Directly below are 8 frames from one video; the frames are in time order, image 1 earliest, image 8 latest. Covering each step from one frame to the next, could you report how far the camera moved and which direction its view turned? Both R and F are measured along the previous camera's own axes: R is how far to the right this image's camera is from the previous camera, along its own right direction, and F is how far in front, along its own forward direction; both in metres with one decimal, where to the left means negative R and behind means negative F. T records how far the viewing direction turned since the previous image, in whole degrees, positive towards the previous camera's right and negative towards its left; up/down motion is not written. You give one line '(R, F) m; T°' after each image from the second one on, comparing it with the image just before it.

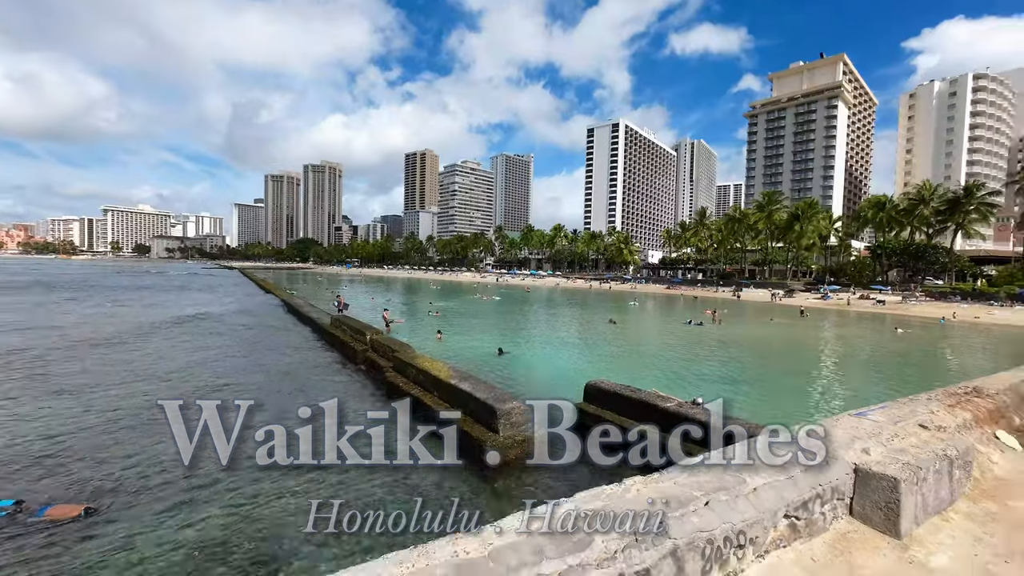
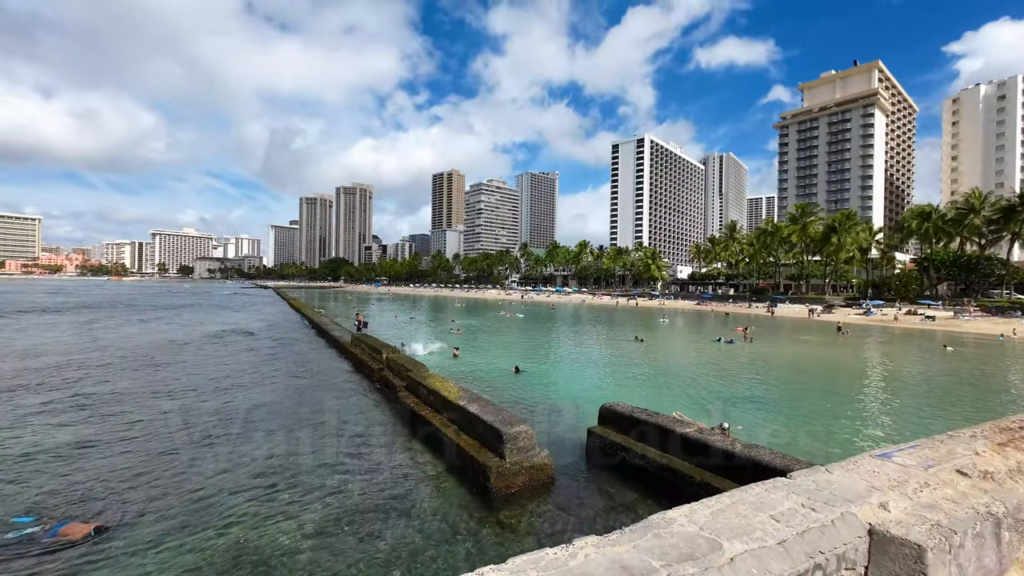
(+0.3, +0.2) m; -4°
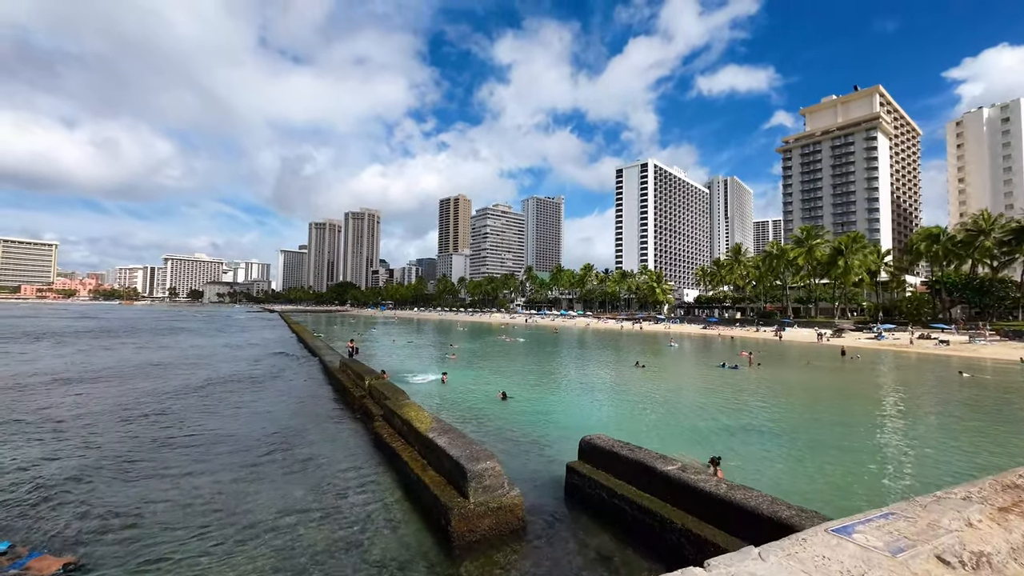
(+0.6, +0.4) m; -1°
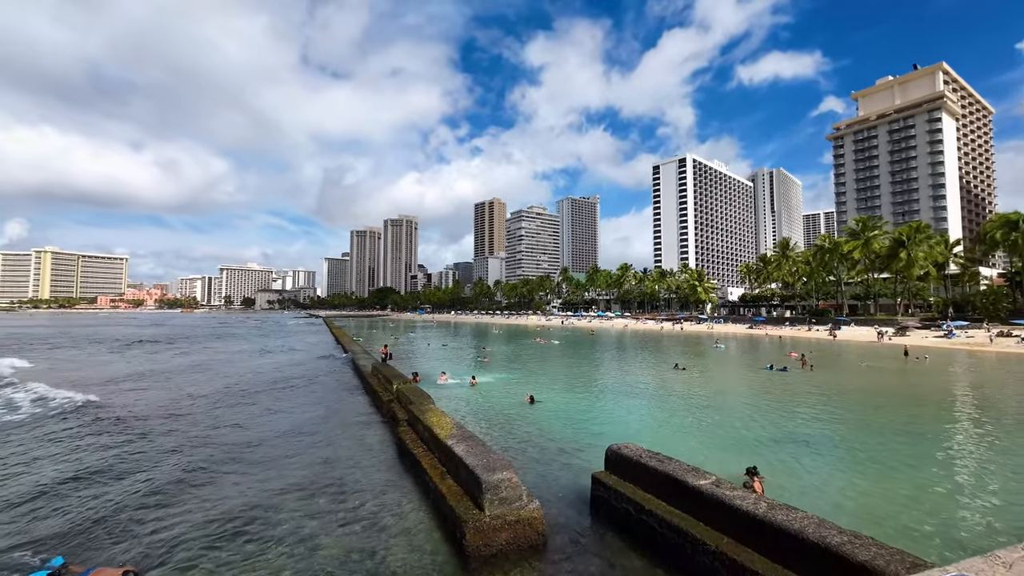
(+0.3, +0.4) m; -5°
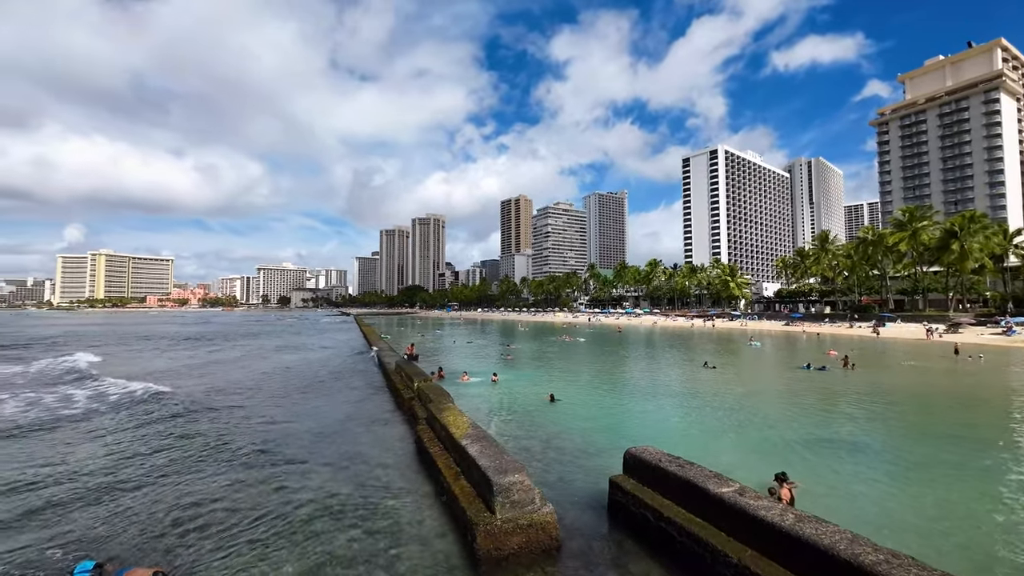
(+0.2, +0.2) m; -4°
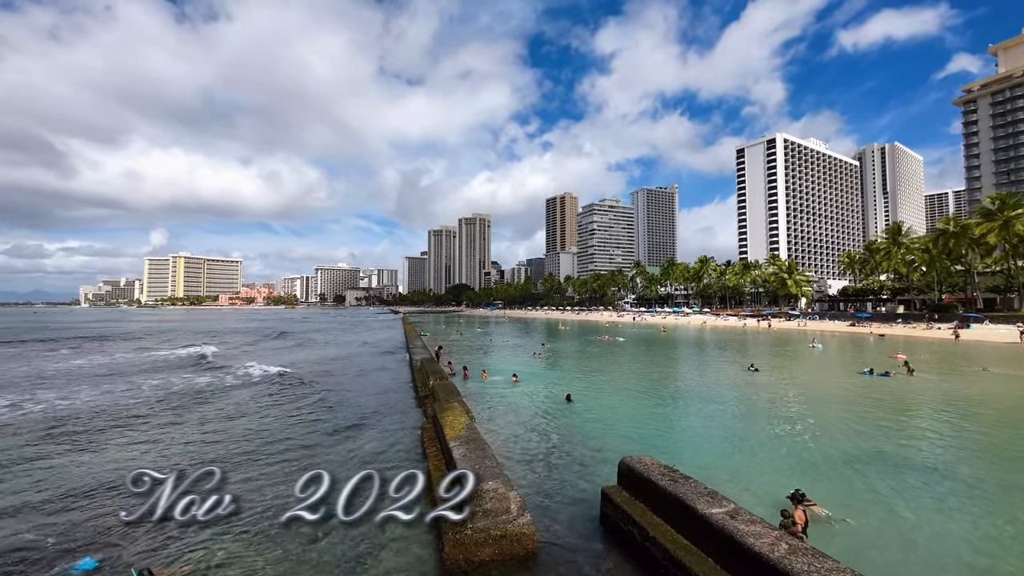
(+1.0, +0.4) m; -6°
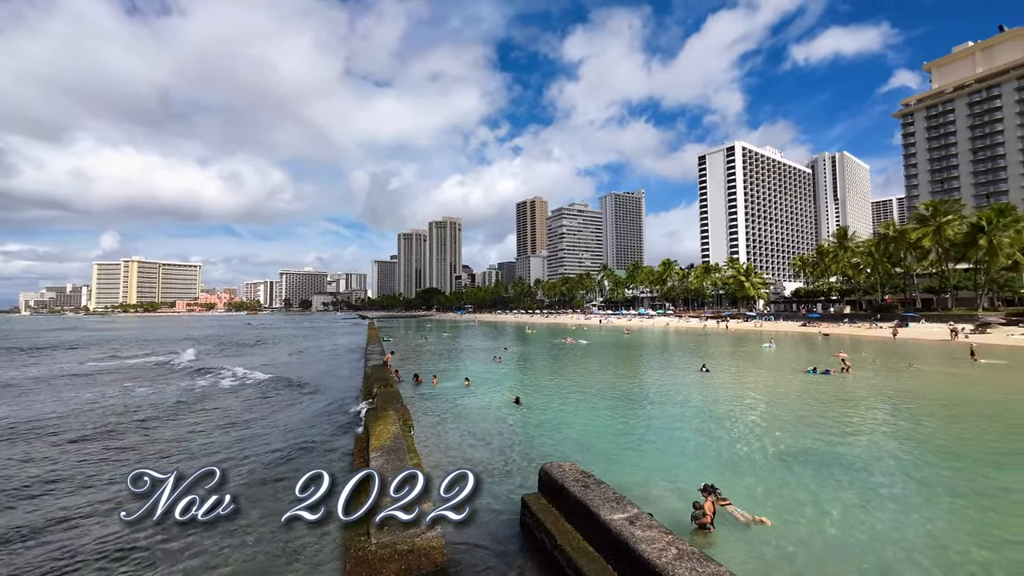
(+0.8, 0.0) m; +4°
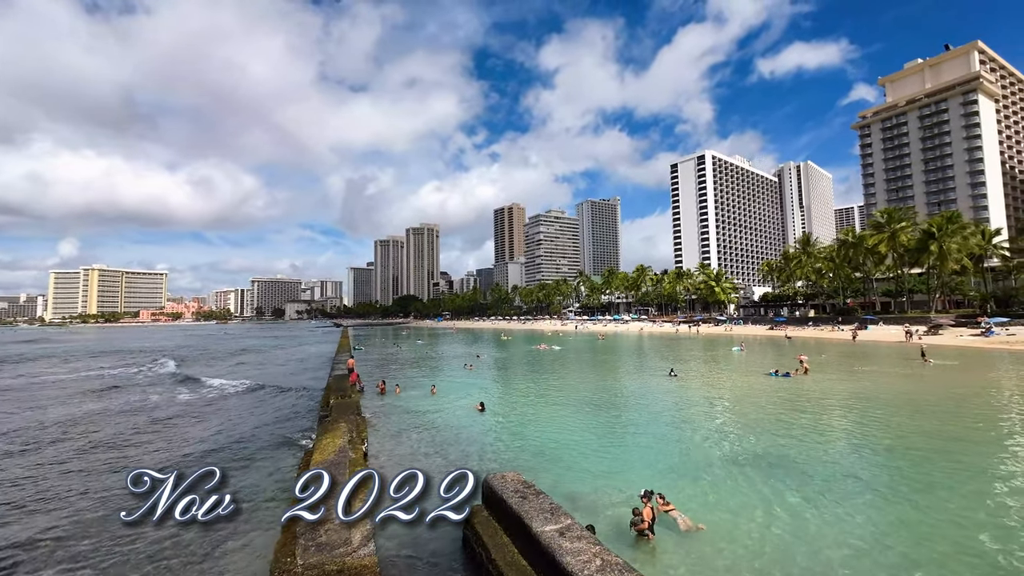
(+0.6, 0.0) m; +3°
